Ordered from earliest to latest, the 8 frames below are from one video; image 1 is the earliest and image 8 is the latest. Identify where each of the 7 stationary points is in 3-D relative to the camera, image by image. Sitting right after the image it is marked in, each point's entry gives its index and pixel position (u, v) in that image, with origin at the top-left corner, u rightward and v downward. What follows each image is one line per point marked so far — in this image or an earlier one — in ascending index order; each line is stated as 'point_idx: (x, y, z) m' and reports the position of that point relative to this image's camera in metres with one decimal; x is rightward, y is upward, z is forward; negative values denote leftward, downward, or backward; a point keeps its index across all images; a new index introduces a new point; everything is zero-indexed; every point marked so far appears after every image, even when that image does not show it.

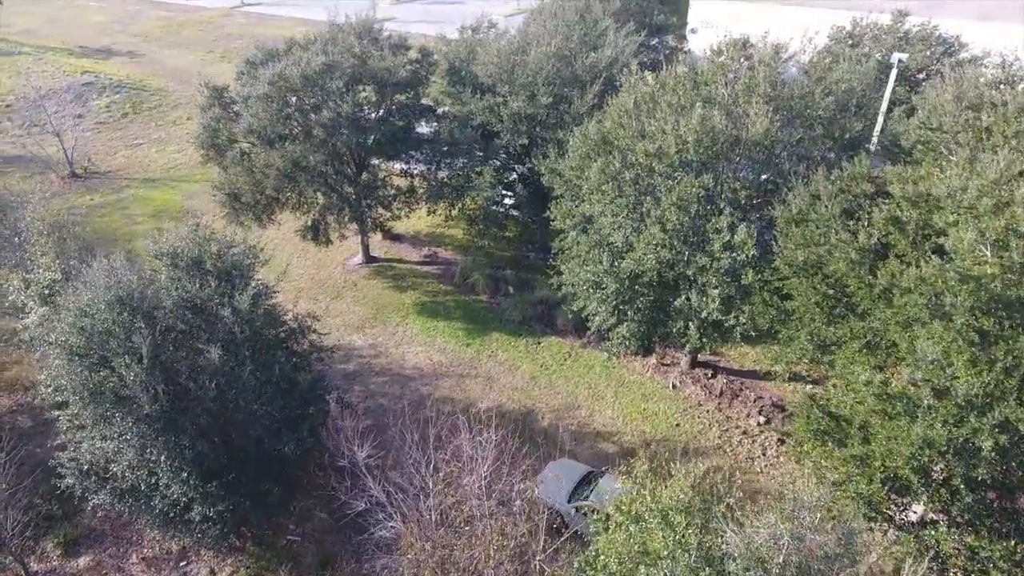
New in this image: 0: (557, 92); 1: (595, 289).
0: (+1.3, +5.7, +18.9) m
1: (+1.9, 0.0, +14.4) m
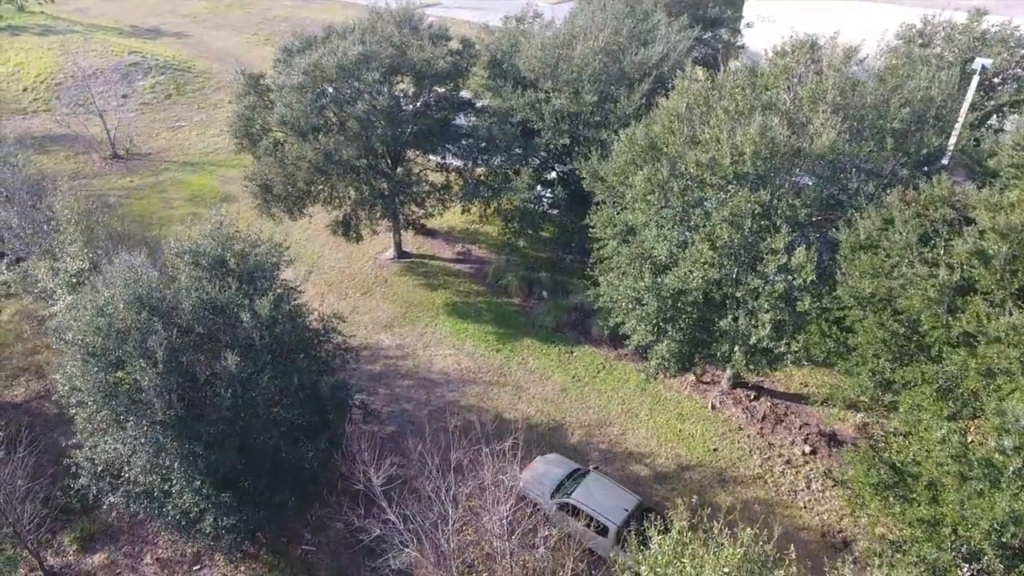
0: (+2.5, +5.5, +17.9) m
1: (+2.6, -0.4, +13.5) m
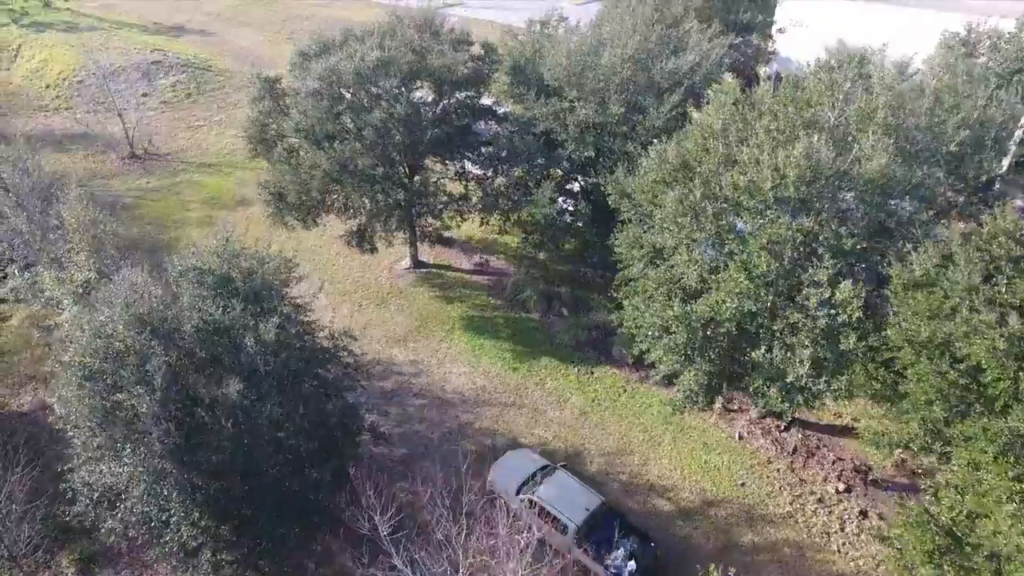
0: (+3.1, +4.9, +17.0) m
1: (+3.0, -0.9, +12.7) m
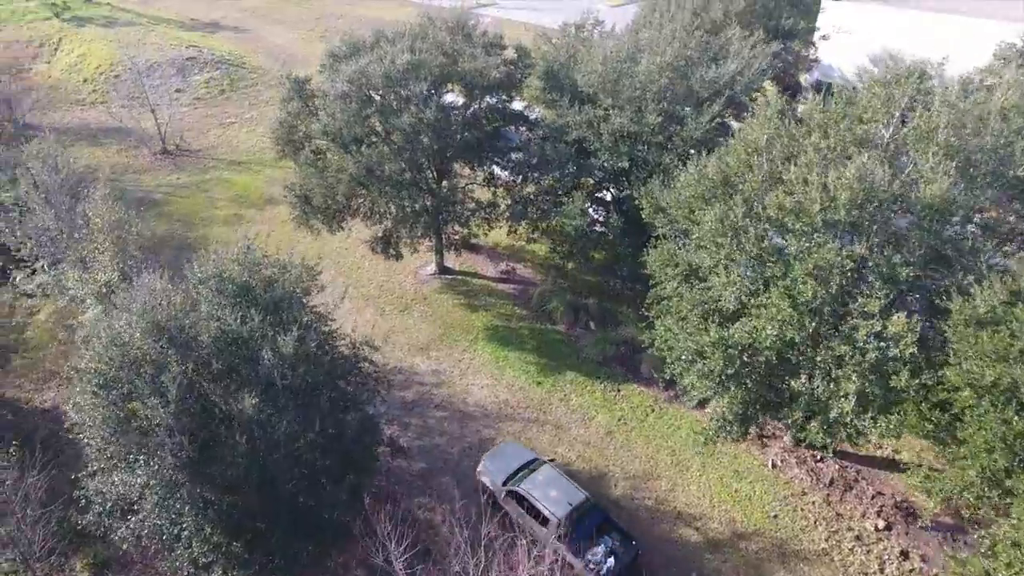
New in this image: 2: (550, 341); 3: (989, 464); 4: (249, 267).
0: (+4.0, +4.5, +16.4) m
1: (+3.4, -1.3, +12.1) m
2: (+1.1, -1.5, +19.0) m
3: (+7.0, -2.6, +9.5) m
4: (-4.8, +0.4, +11.7) m
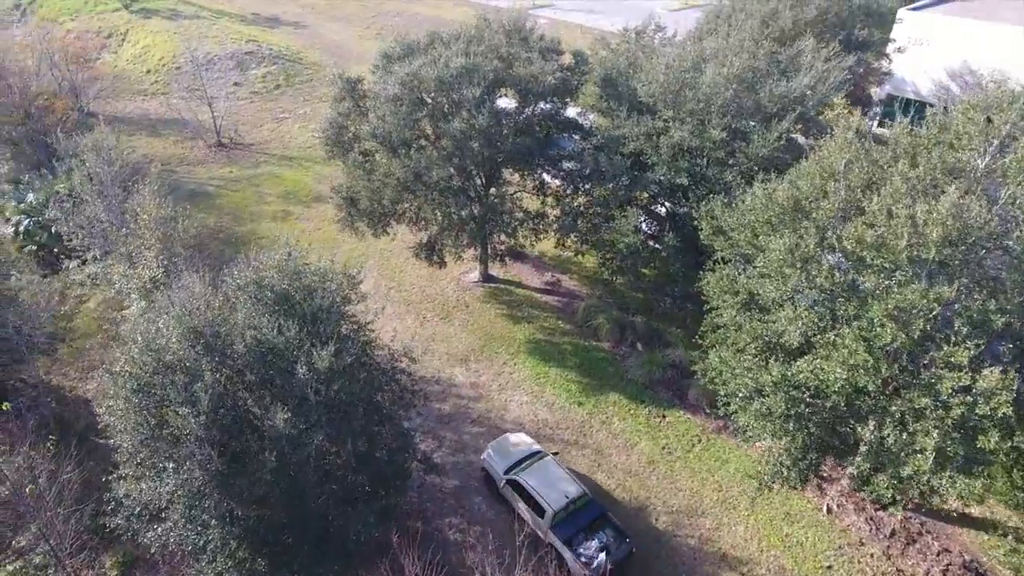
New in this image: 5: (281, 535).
0: (+5.3, +3.9, +15.5) m
1: (+4.2, -1.9, +11.2) m
2: (+2.3, -2.0, +18.3) m
3: (+7.5, -3.3, +8.5) m
4: (-3.9, +0.2, +11.4) m
5: (-3.8, -4.1, +10.5) m
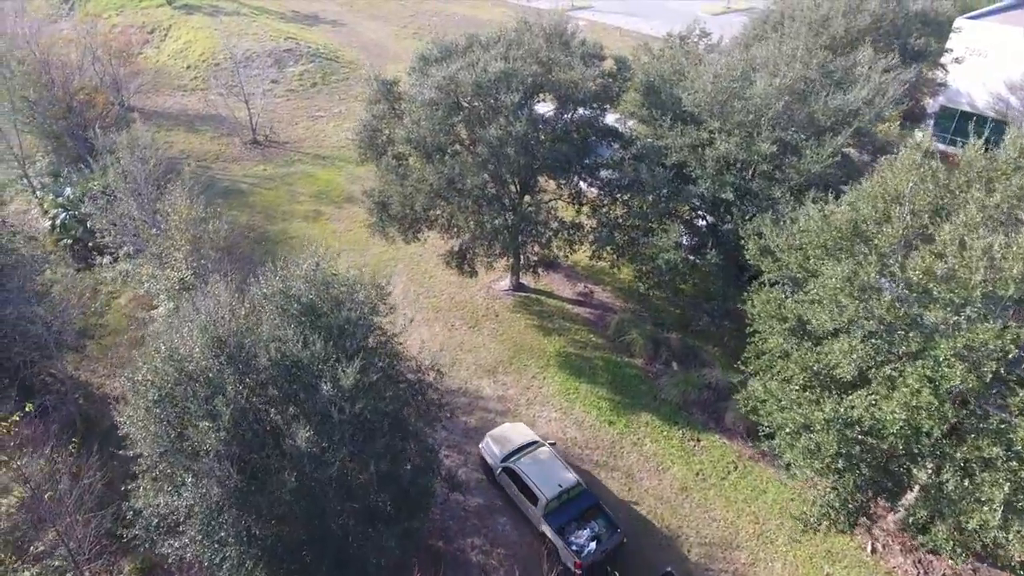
0: (+6.2, +3.4, +14.7) m
1: (+4.7, -2.3, +10.5) m
2: (+3.1, -2.4, +17.6) m
3: (+7.9, -3.9, +7.6) m
4: (-3.3, +0.1, +11.0) m
5: (-3.4, -4.2, +10.2) m
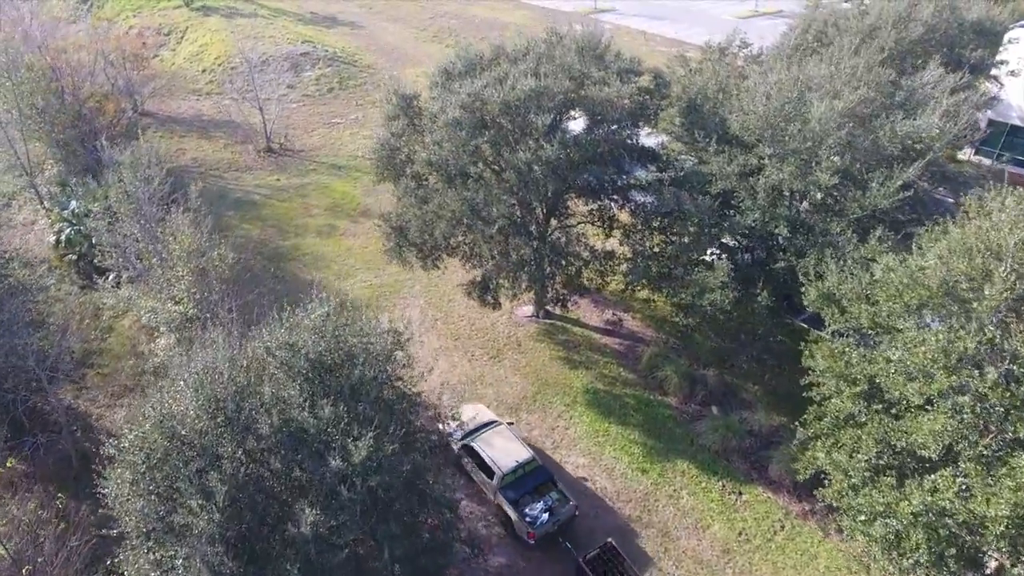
0: (+6.8, +2.5, +13.3) m
1: (+5.2, -3.2, +9.1) m
2: (+3.7, -3.2, +16.3) m
3: (+8.2, -4.8, +6.2) m
4: (-2.8, -0.7, +9.8) m
5: (-3.0, -5.0, +9.0) m
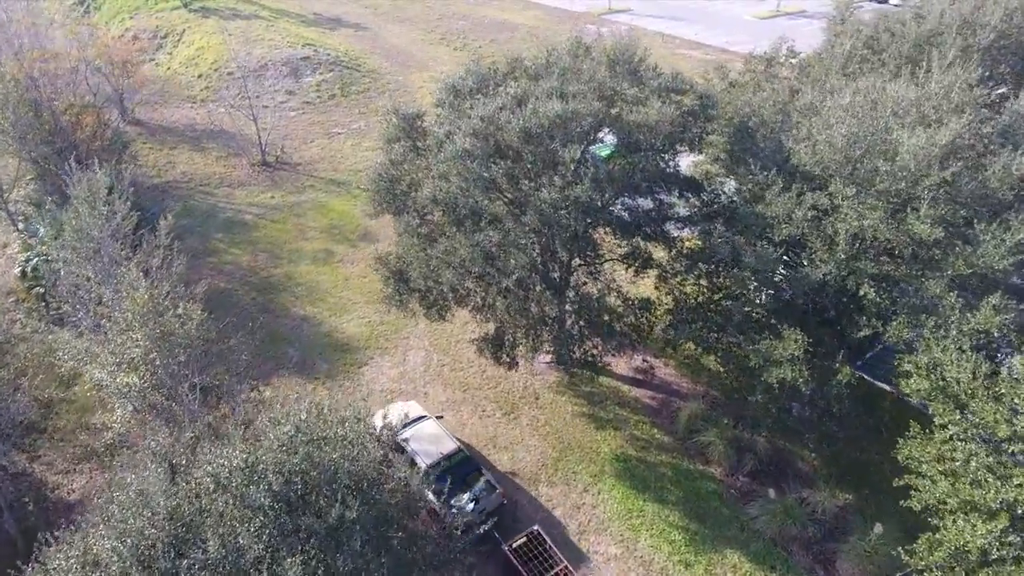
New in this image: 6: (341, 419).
0: (+7.2, +1.3, +10.9) m
1: (+5.5, -4.4, +6.8) m
2: (+4.1, -4.4, +14.0) m
3: (+8.5, -6.0, +3.8) m
4: (-2.5, -1.9, +7.6) m
5: (-2.7, -6.2, +6.7) m
6: (-2.2, -1.6, +8.4) m
